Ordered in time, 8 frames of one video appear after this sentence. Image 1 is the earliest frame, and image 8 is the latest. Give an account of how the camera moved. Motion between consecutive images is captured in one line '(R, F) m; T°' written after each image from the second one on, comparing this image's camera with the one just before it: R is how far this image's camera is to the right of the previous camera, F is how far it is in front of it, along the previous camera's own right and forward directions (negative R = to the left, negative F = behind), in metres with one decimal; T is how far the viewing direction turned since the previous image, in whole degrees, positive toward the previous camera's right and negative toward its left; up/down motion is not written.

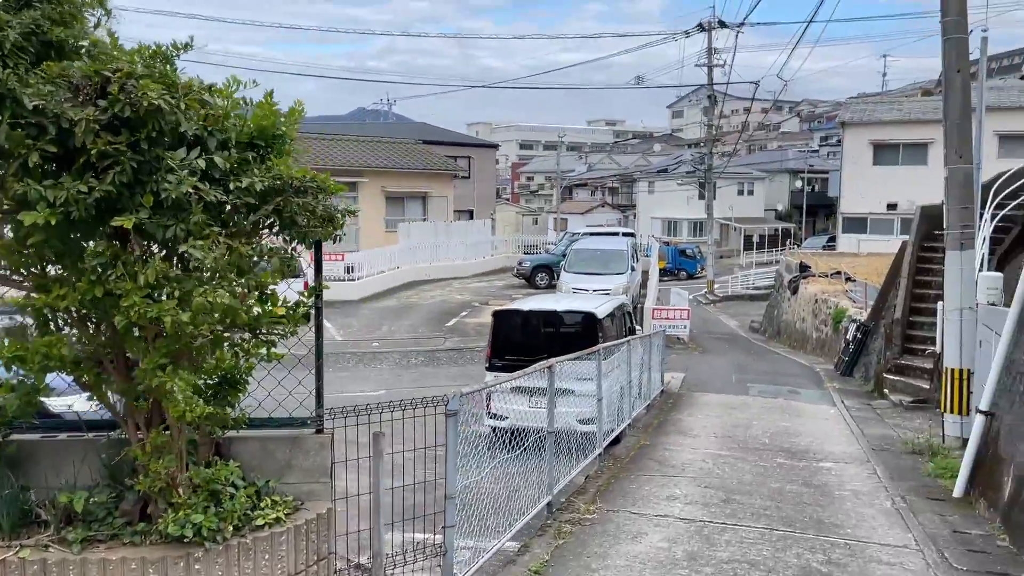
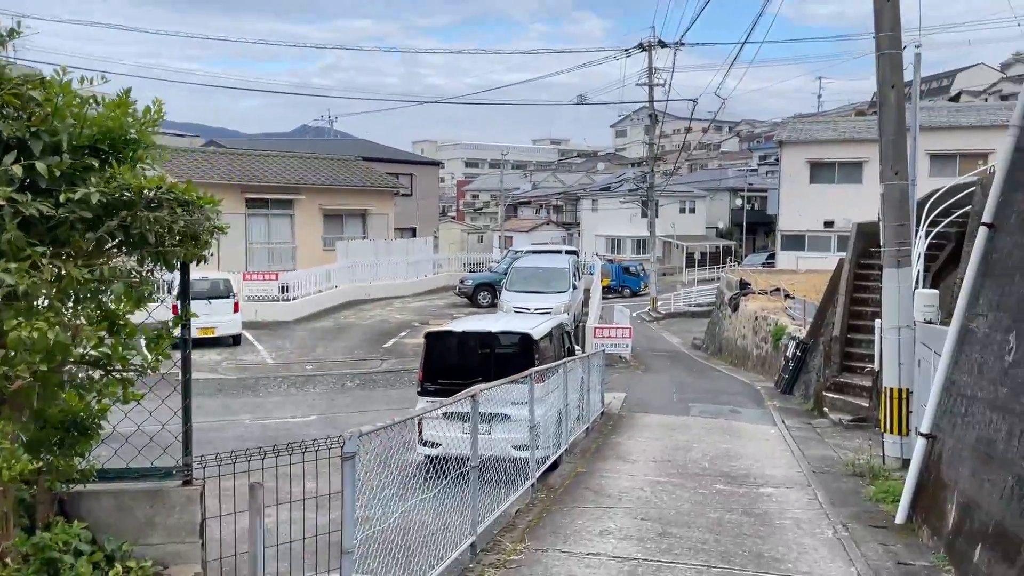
(+0.1, +0.3) m; +4°
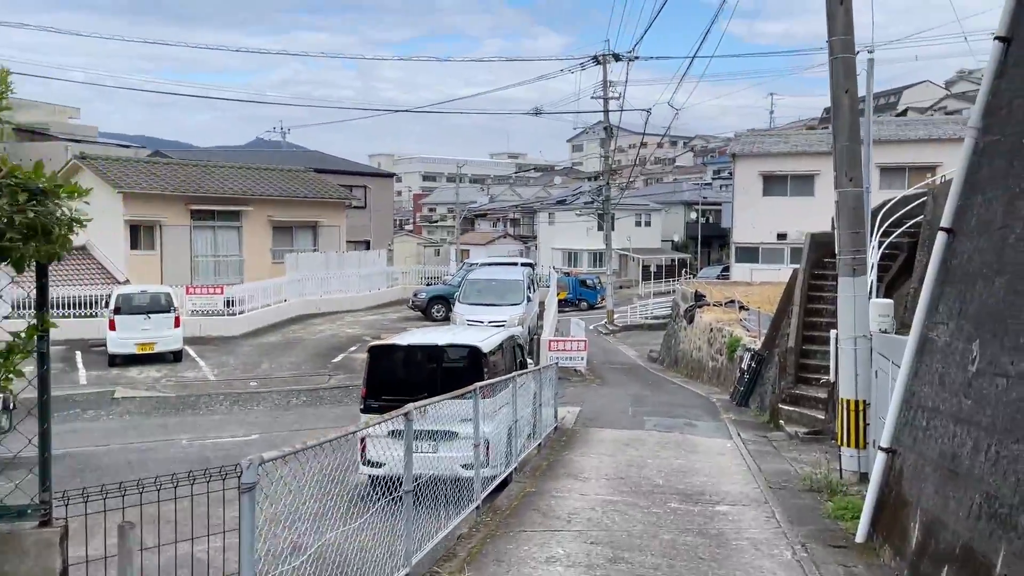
(+0.1, +0.3) m; +3°
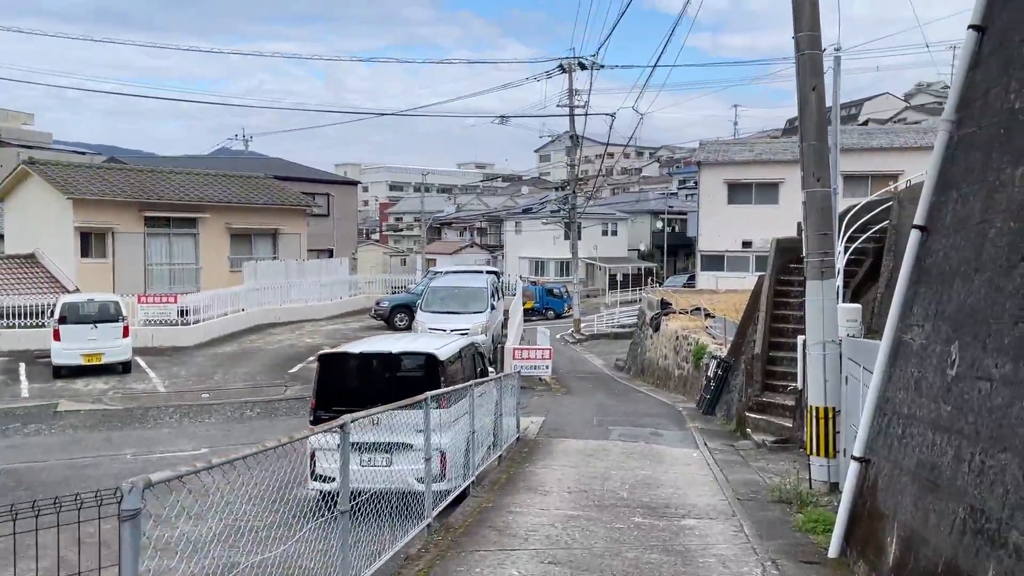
(+0.1, +0.3) m; +2°
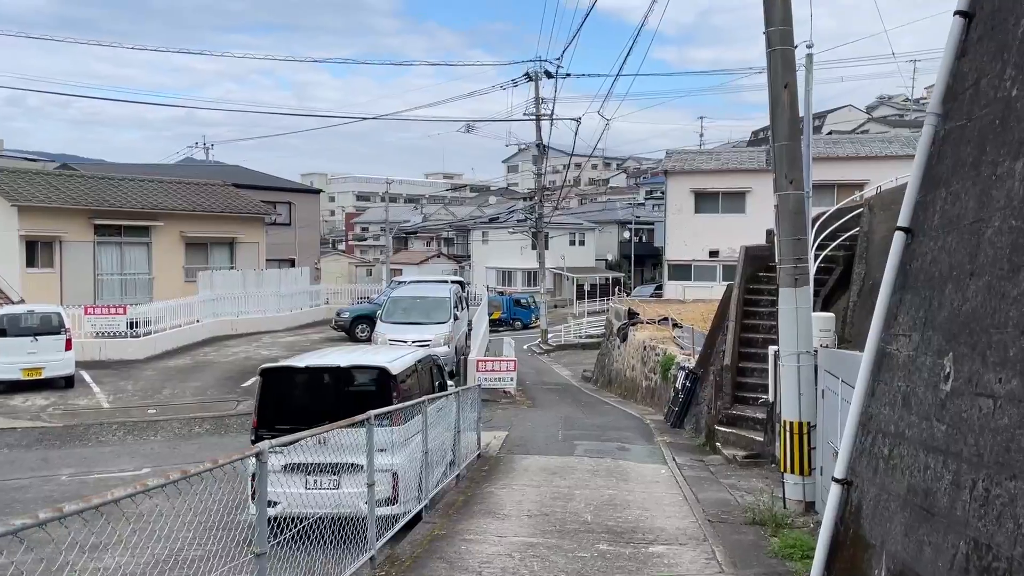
(+0.1, +0.5) m; +2°
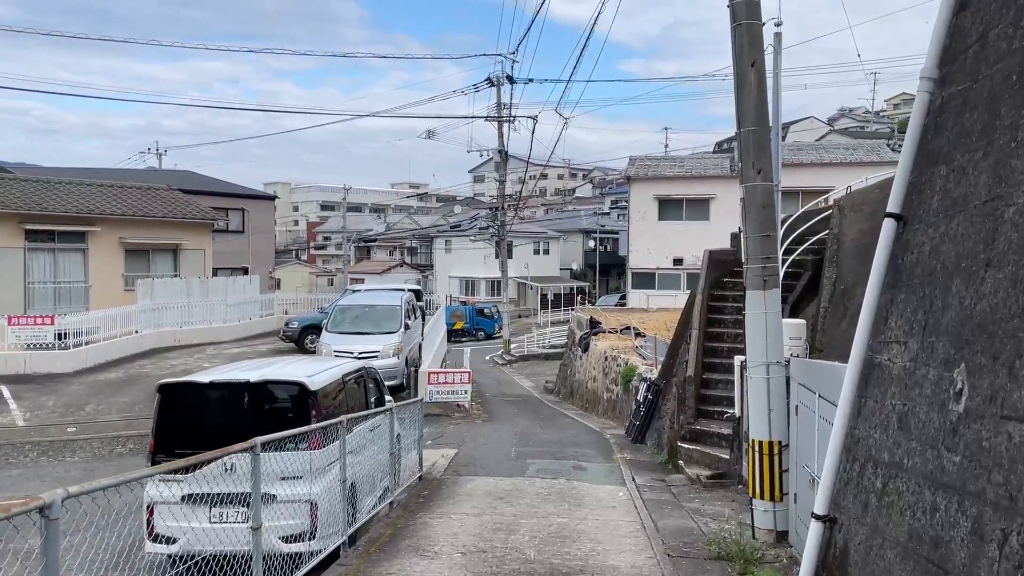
(+0.2, +0.8) m; +2°
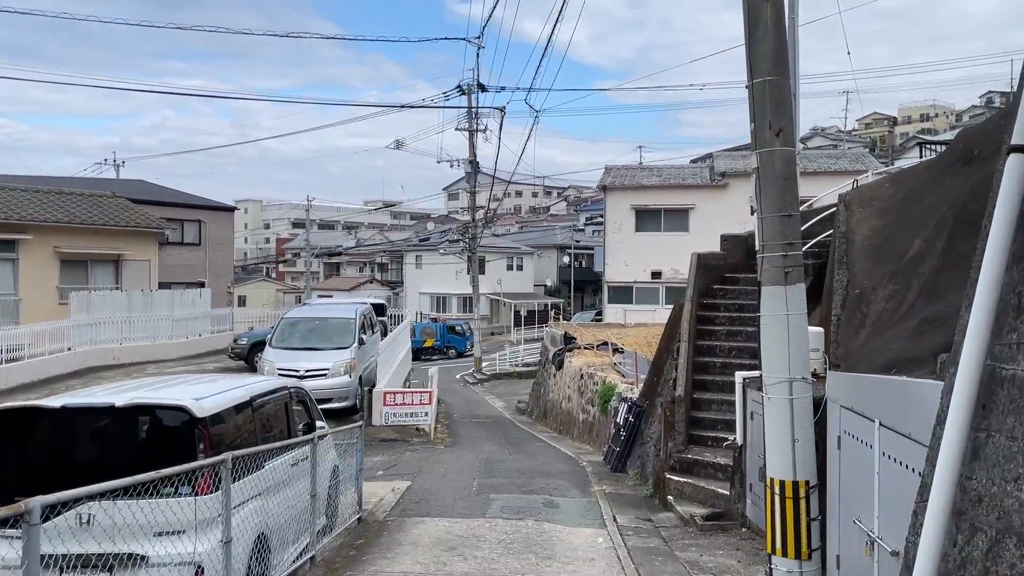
(+0.1, +1.4) m; +2°
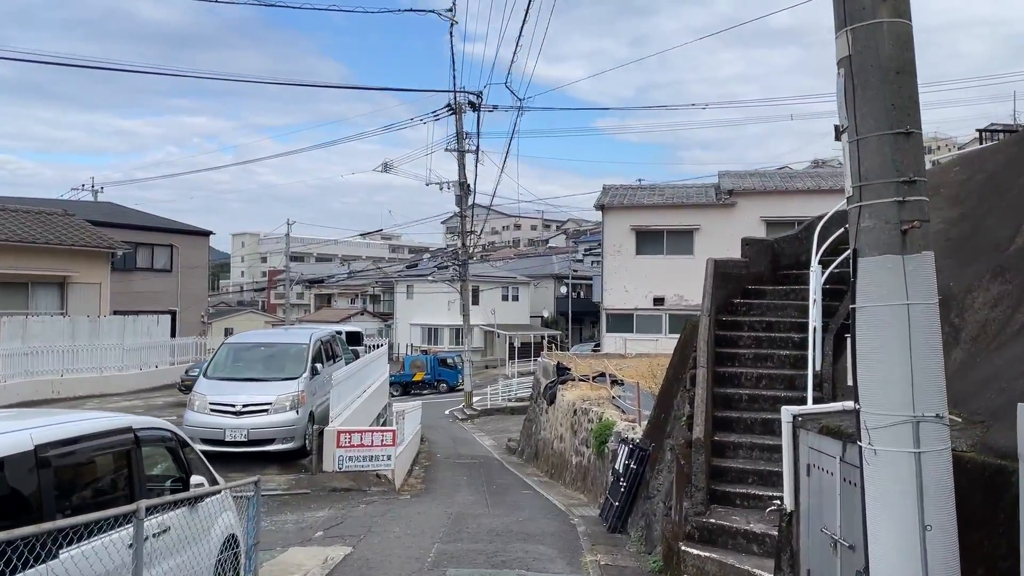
(+0.3, +2.0) m; 0°
